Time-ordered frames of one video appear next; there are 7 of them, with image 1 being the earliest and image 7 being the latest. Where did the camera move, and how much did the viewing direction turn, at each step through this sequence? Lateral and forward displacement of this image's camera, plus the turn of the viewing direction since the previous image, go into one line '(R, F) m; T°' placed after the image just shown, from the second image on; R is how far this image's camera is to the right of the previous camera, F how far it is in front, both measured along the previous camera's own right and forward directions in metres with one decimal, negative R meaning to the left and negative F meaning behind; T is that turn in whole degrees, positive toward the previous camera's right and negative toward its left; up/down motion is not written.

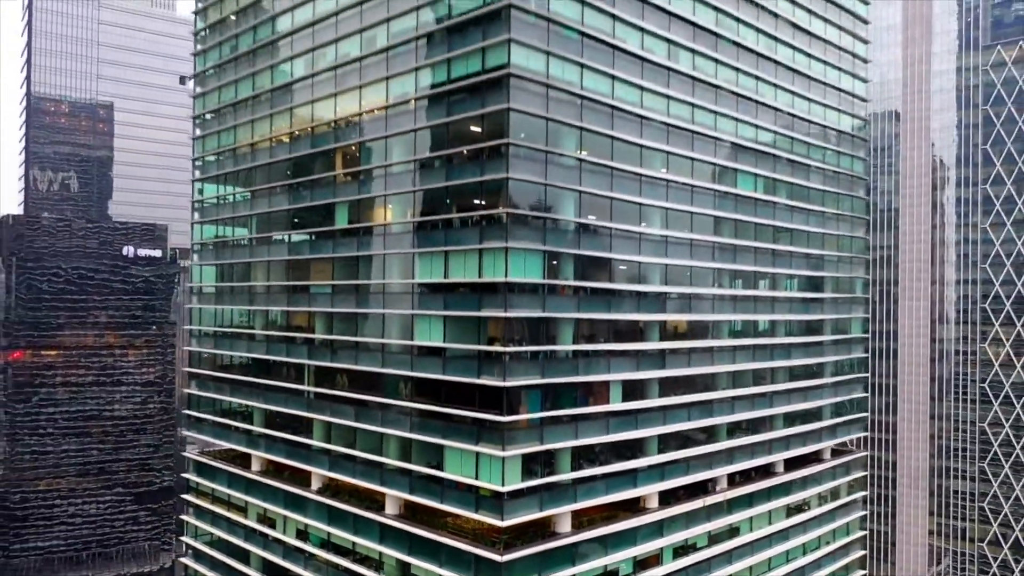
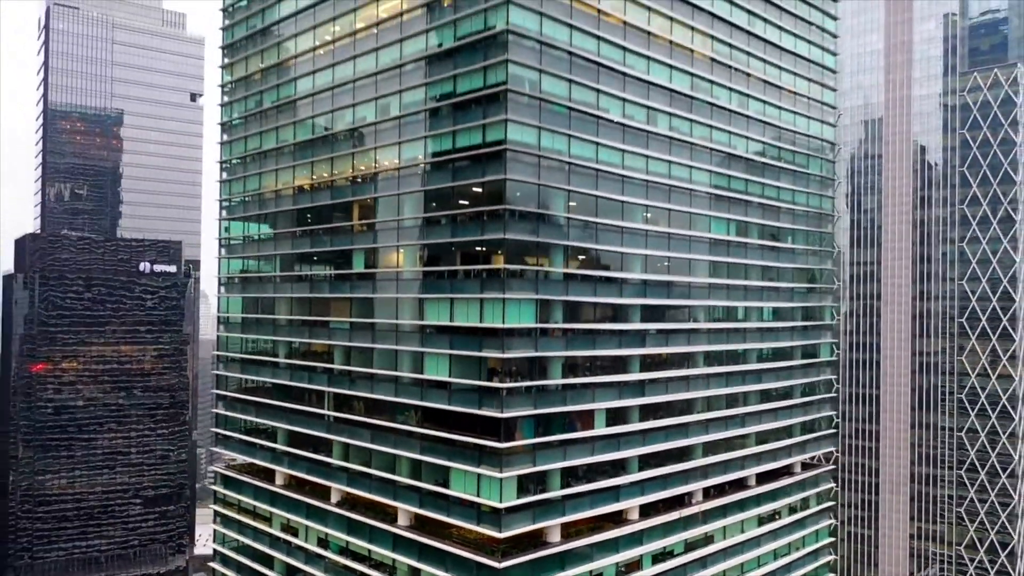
(+0.3, -6.9) m; 0°
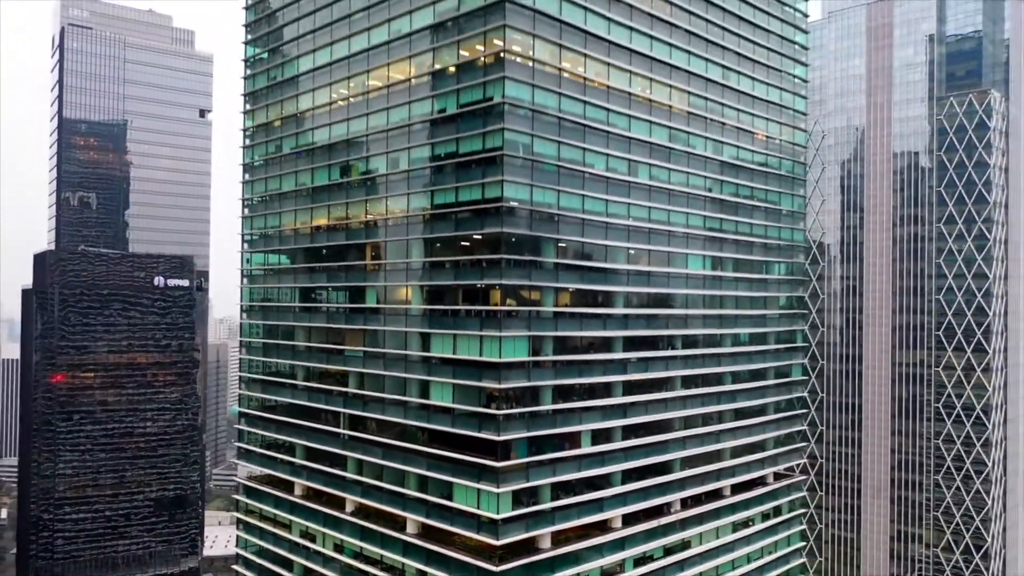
(+0.3, -7.3) m; 0°
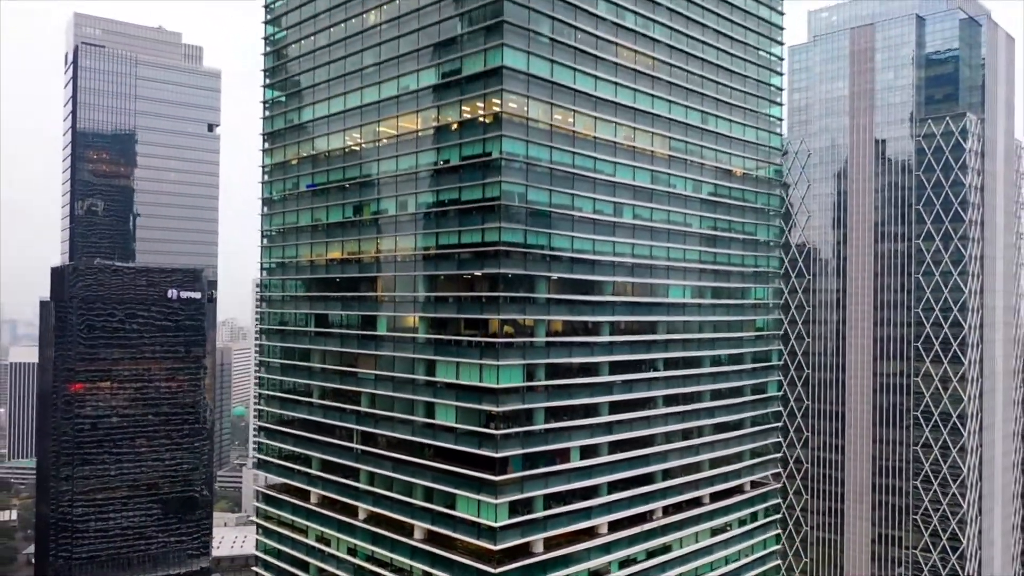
(+0.3, -7.4) m; 0°
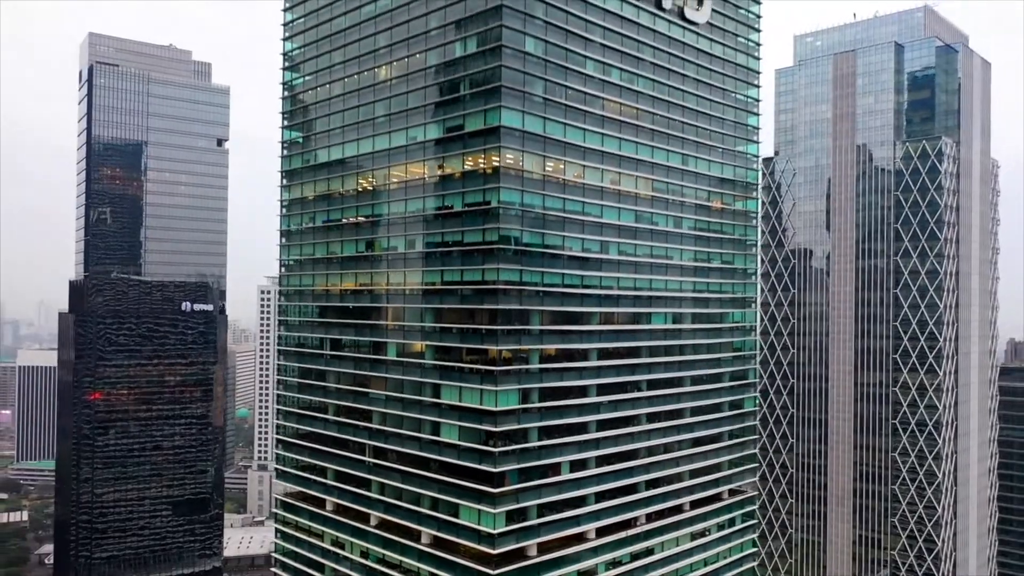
(+0.3, -8.3) m; 0°
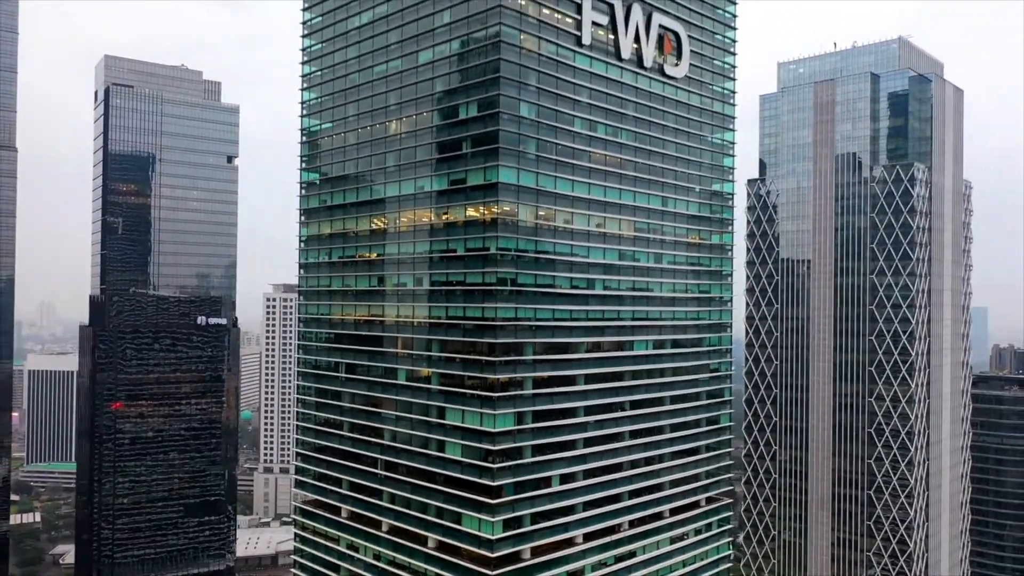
(+0.4, -10.3) m; 0°
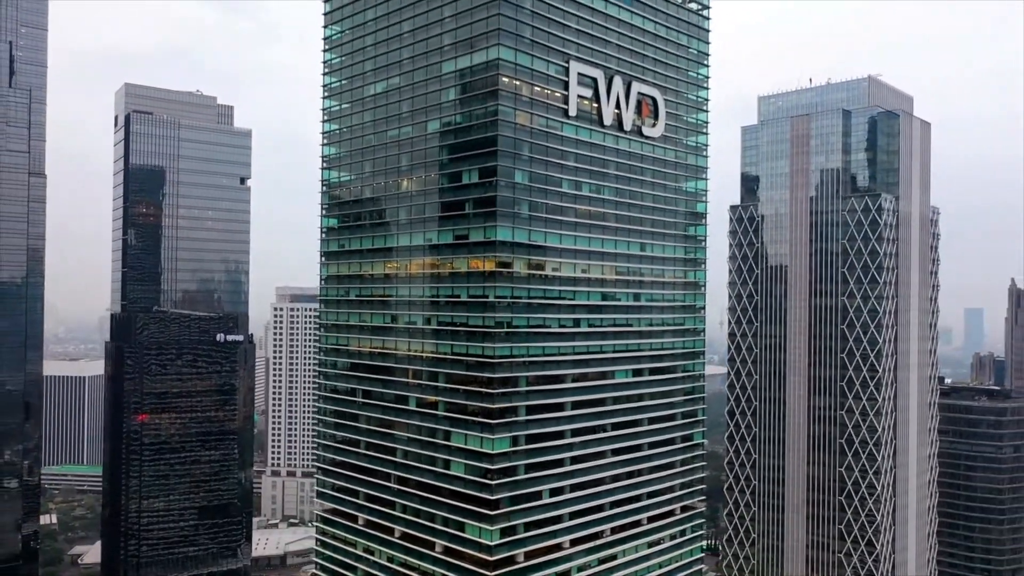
(+0.5, -14.1) m; 0°
